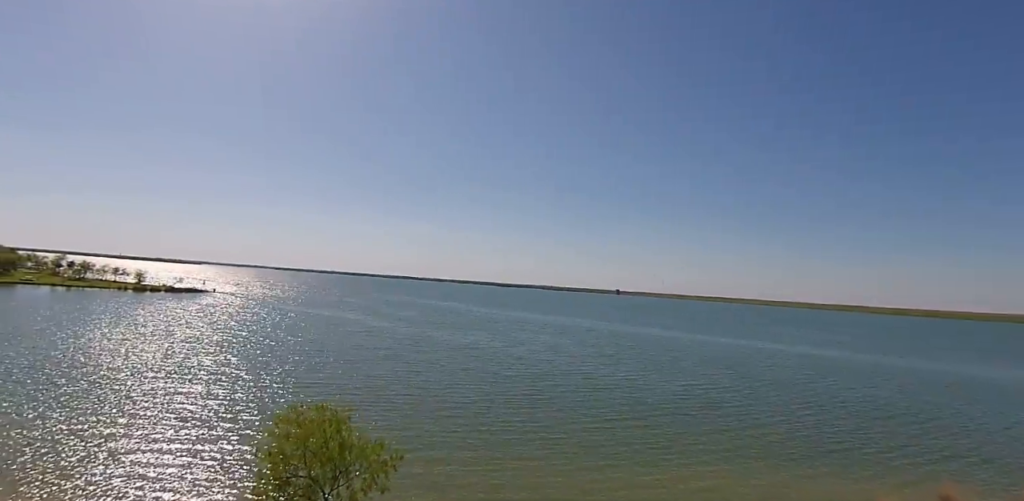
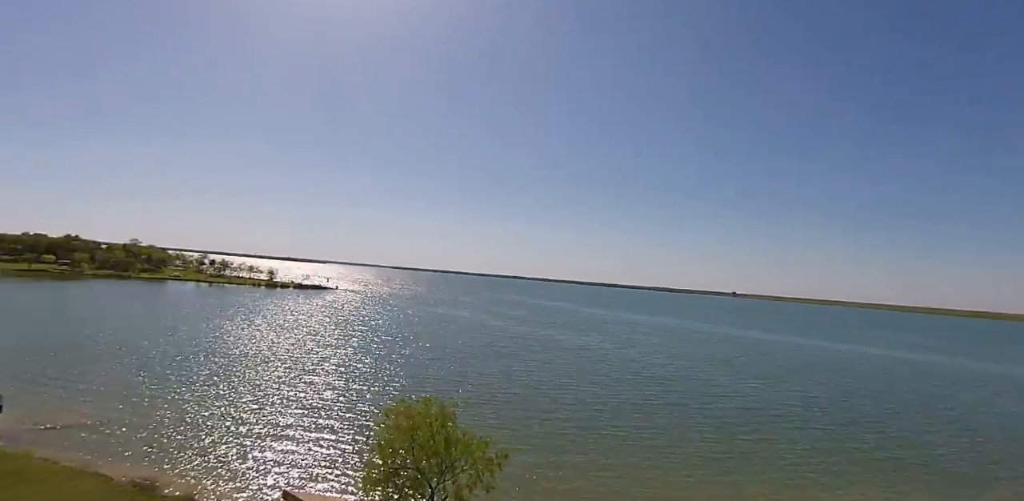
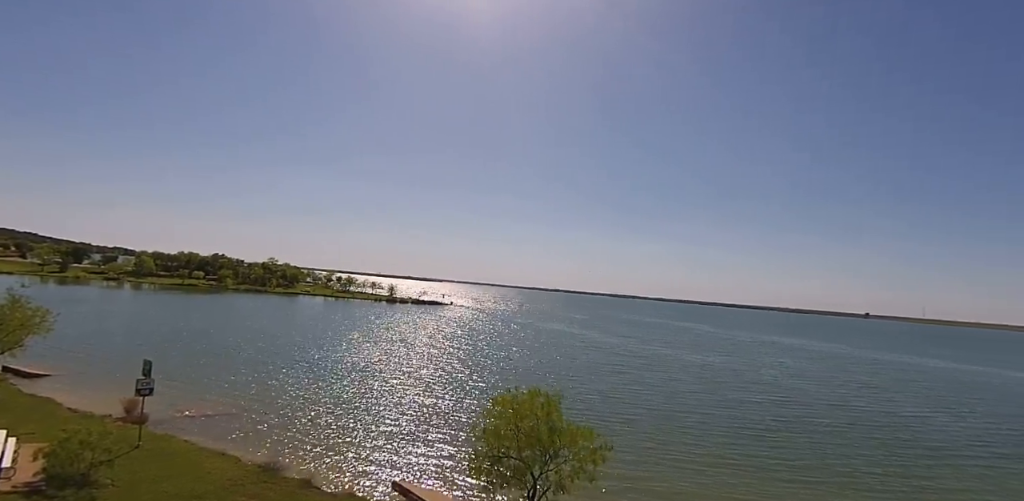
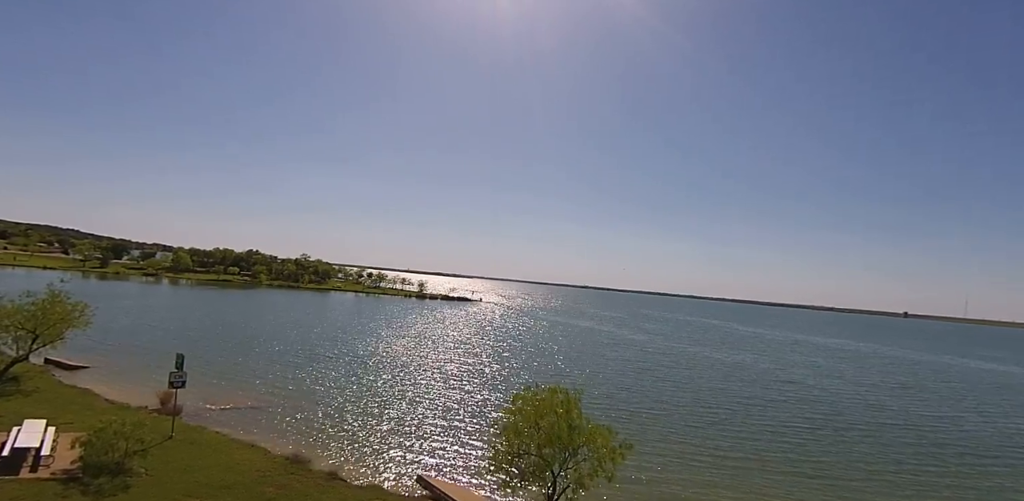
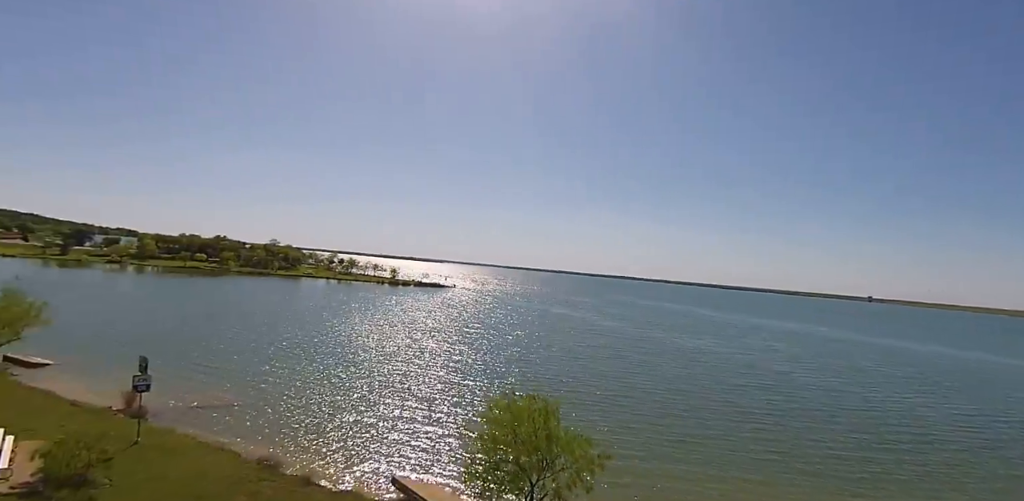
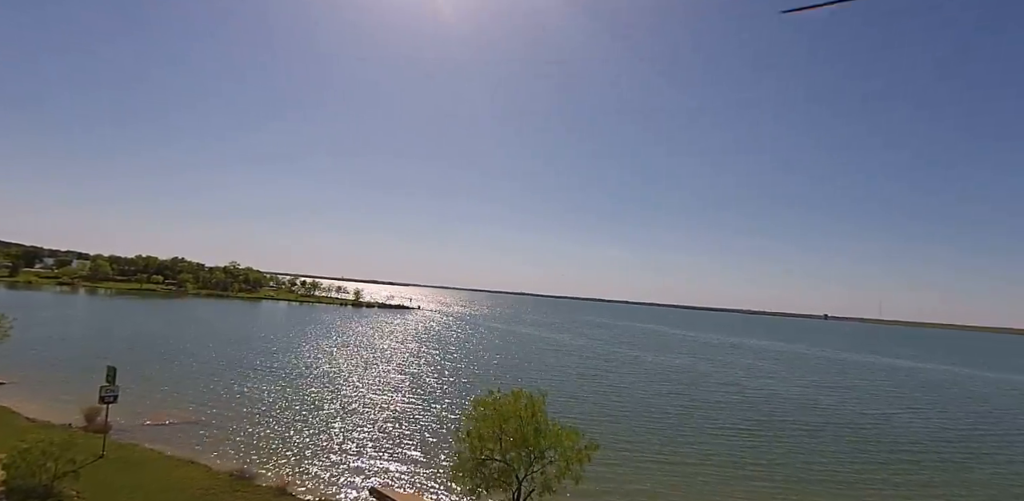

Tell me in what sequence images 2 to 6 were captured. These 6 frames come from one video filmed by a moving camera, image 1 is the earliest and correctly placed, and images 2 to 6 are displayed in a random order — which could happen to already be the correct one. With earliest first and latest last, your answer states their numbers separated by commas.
2, 5, 4, 3, 6
